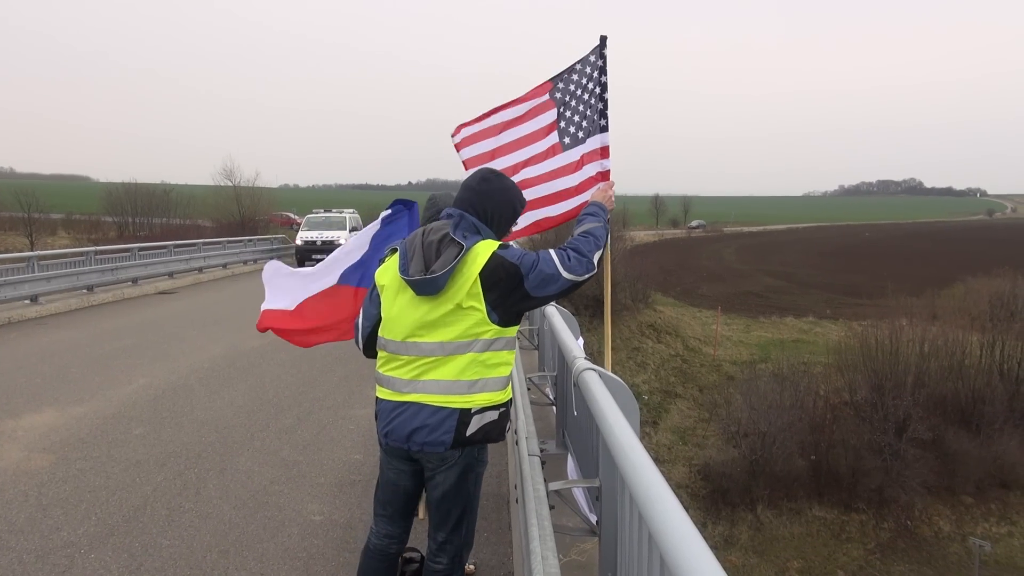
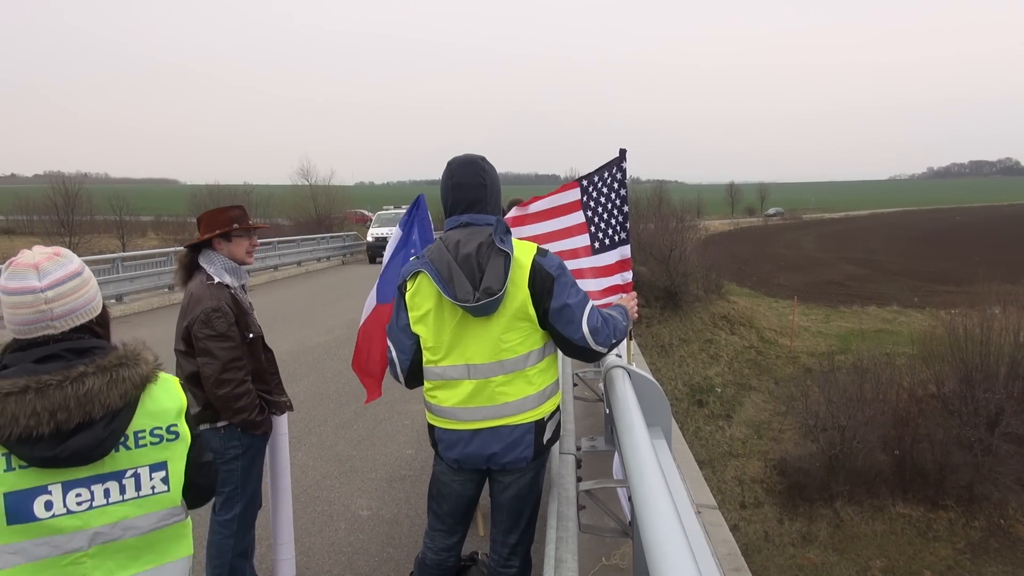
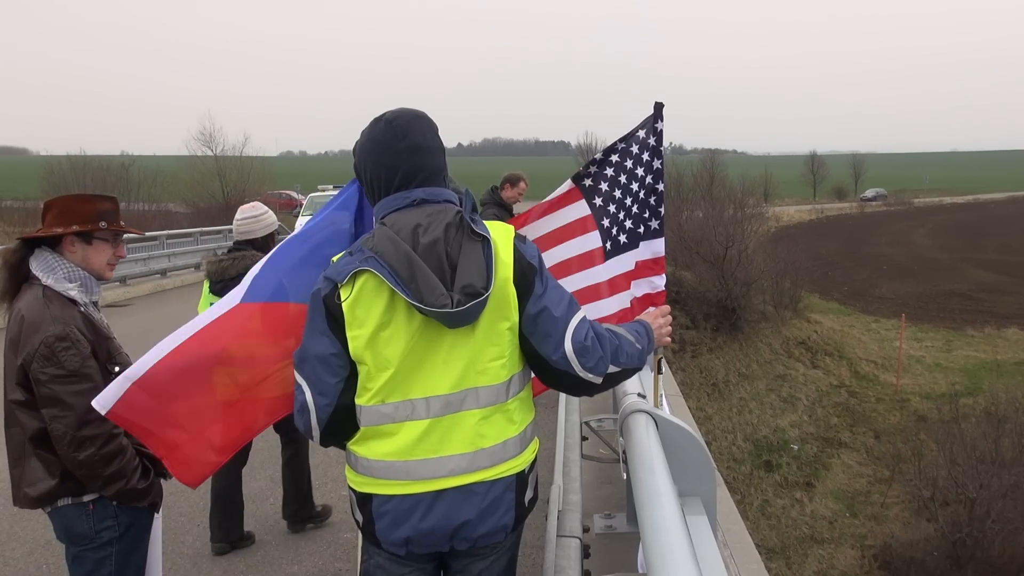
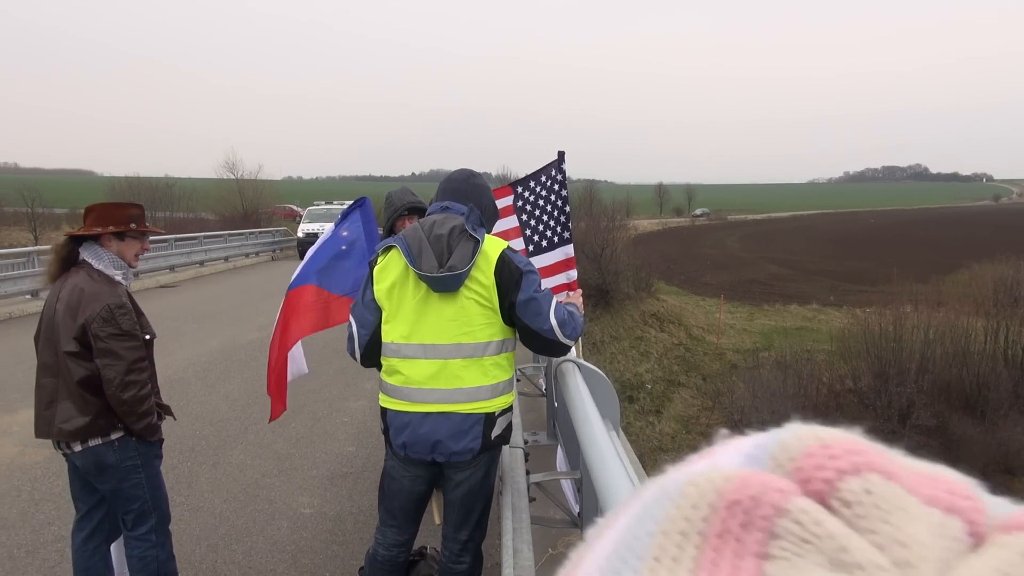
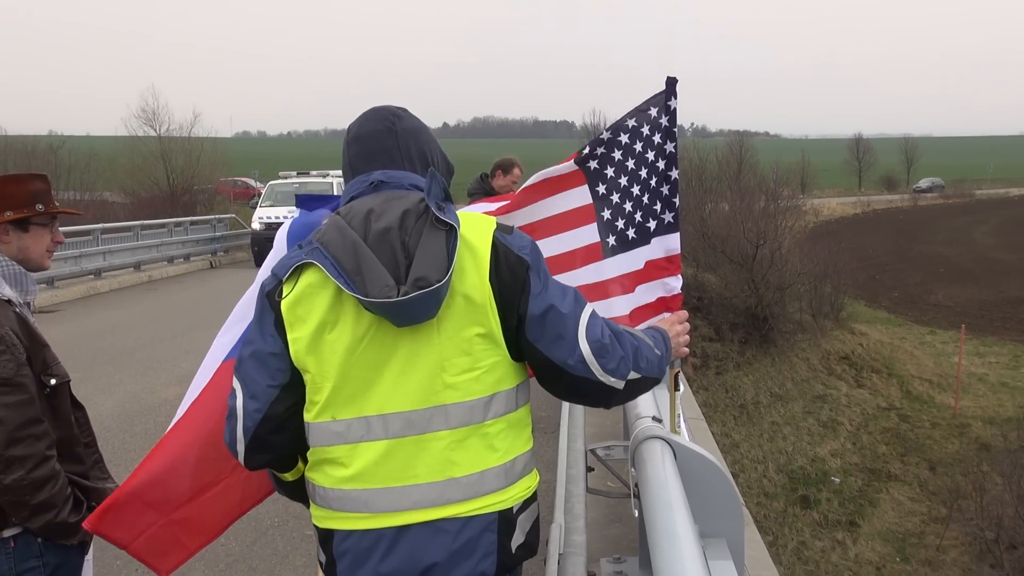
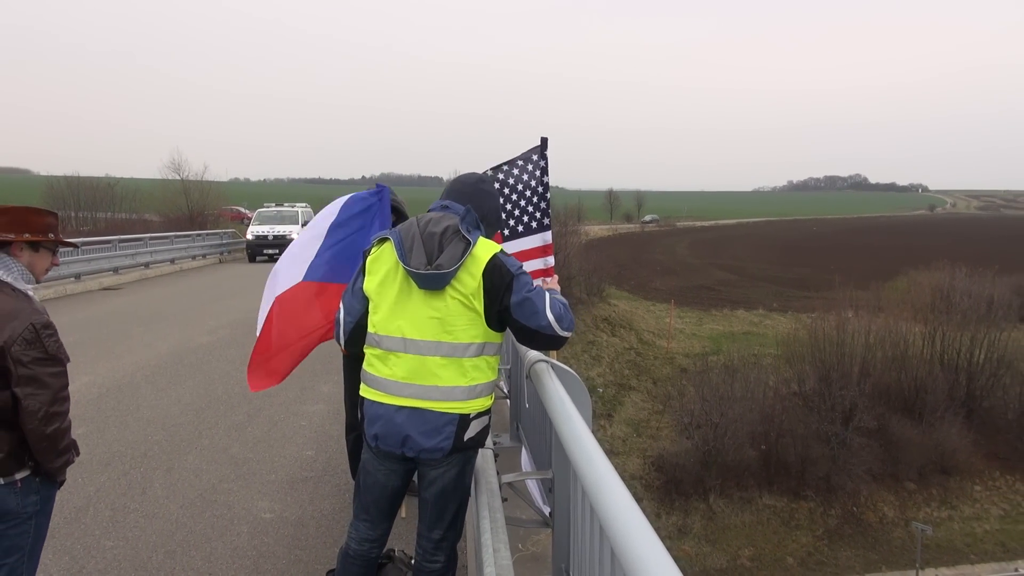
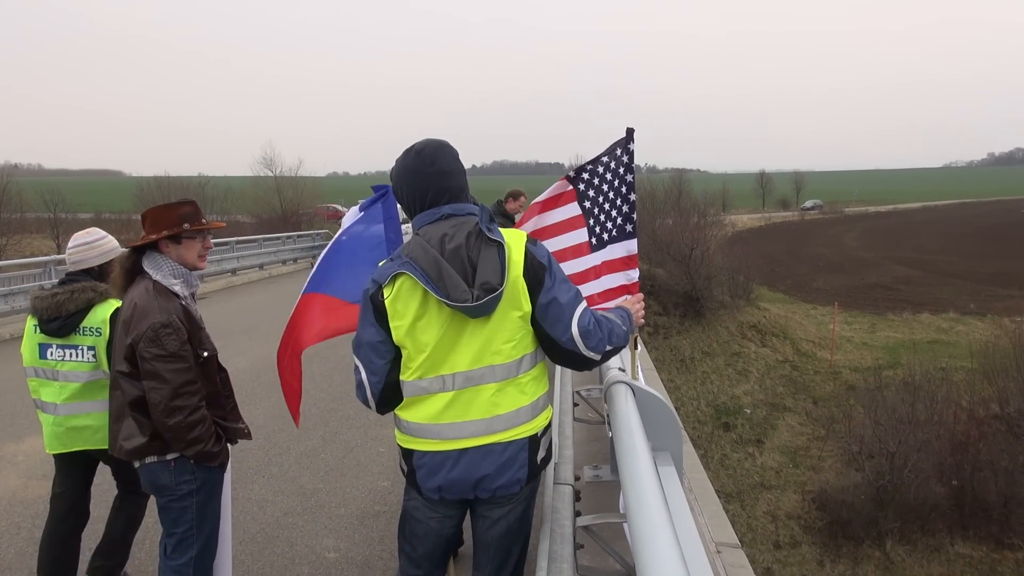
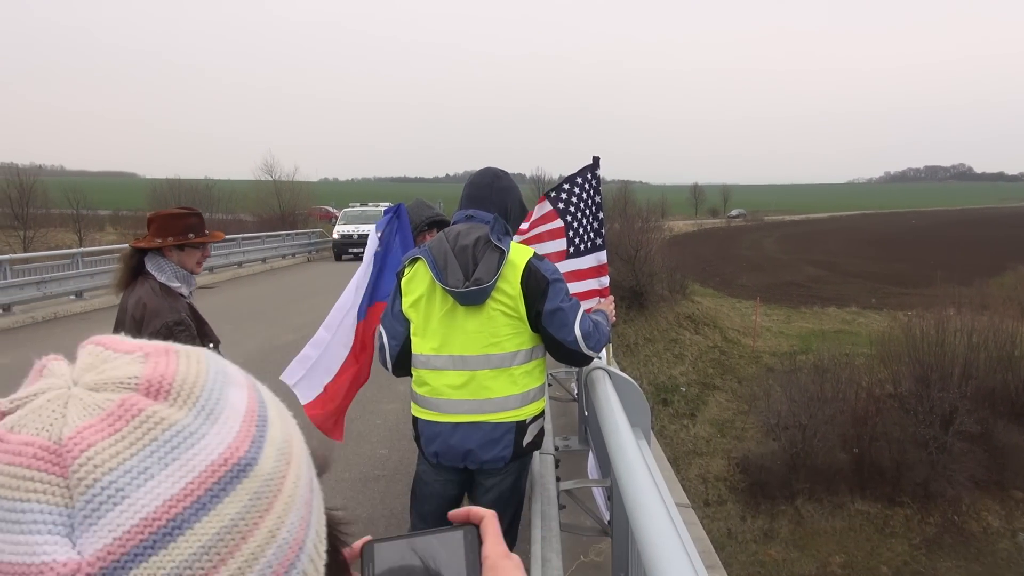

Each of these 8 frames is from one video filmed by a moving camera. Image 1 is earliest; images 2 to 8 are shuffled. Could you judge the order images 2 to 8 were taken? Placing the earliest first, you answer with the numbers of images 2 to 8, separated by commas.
6, 4, 8, 2, 7, 3, 5
